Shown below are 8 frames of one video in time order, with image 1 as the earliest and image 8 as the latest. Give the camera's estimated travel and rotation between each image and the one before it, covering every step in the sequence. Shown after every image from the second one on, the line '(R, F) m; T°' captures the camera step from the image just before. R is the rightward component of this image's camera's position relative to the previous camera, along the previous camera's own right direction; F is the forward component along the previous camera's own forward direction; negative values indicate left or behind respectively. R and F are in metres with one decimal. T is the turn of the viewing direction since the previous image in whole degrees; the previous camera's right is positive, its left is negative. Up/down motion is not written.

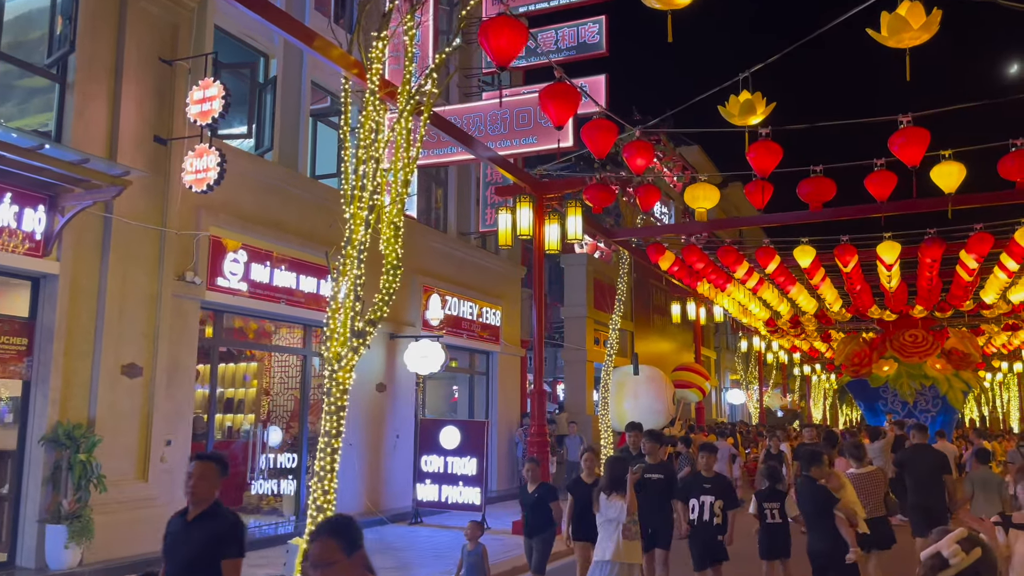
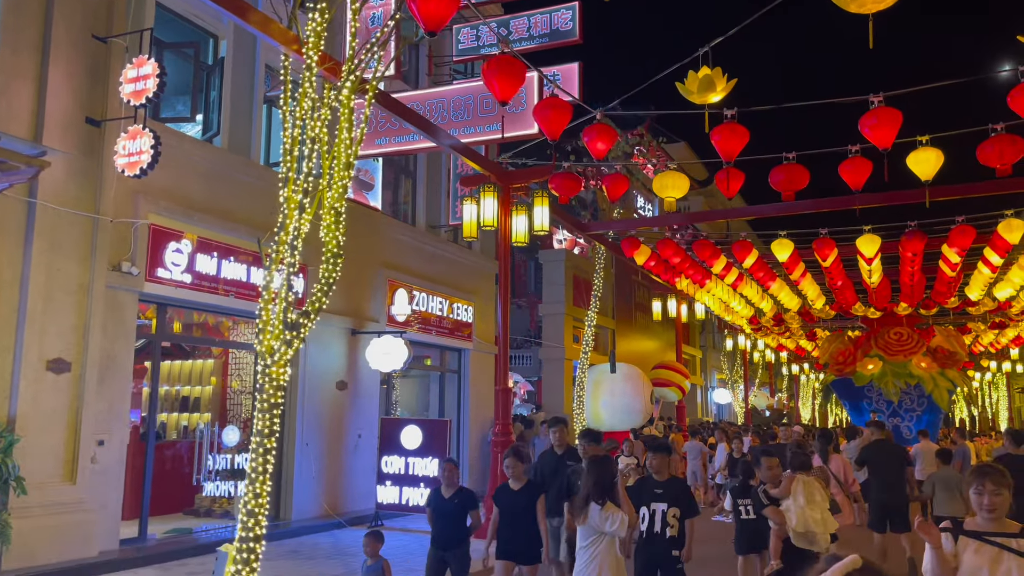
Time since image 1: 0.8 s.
(+0.4, +0.5) m; 0°
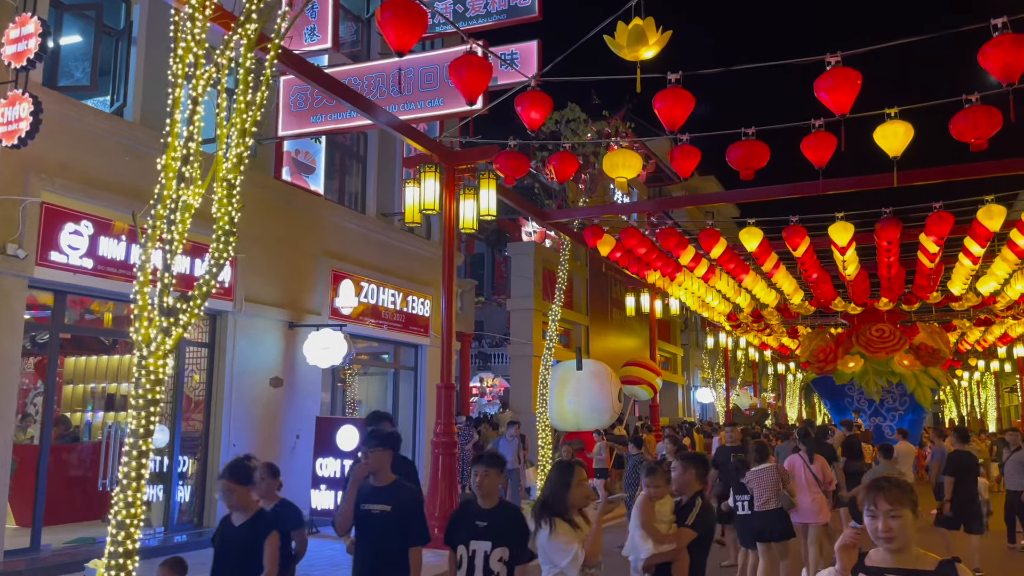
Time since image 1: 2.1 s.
(+0.6, +0.8) m; 0°
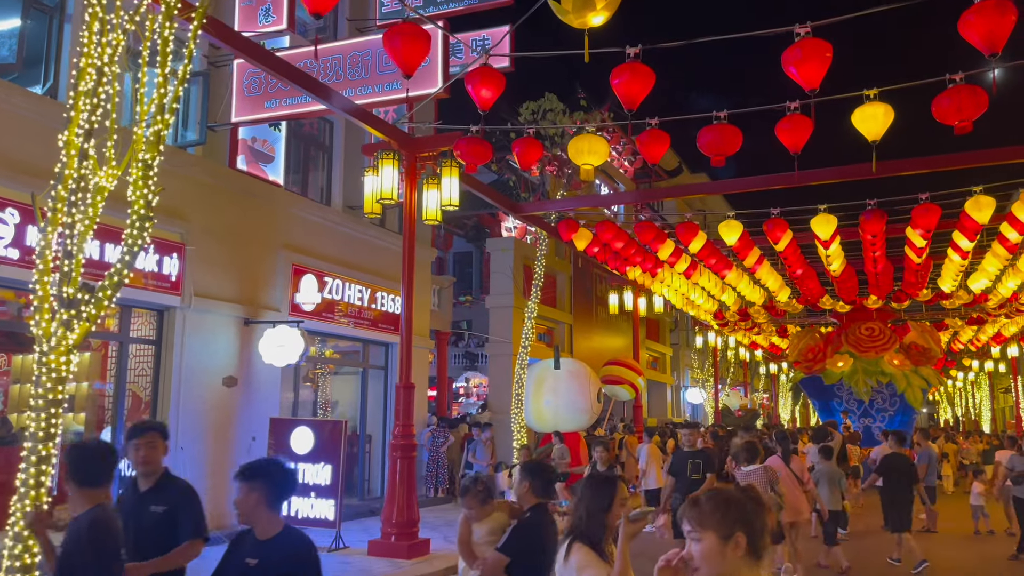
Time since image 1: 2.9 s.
(+0.4, +0.5) m; 0°
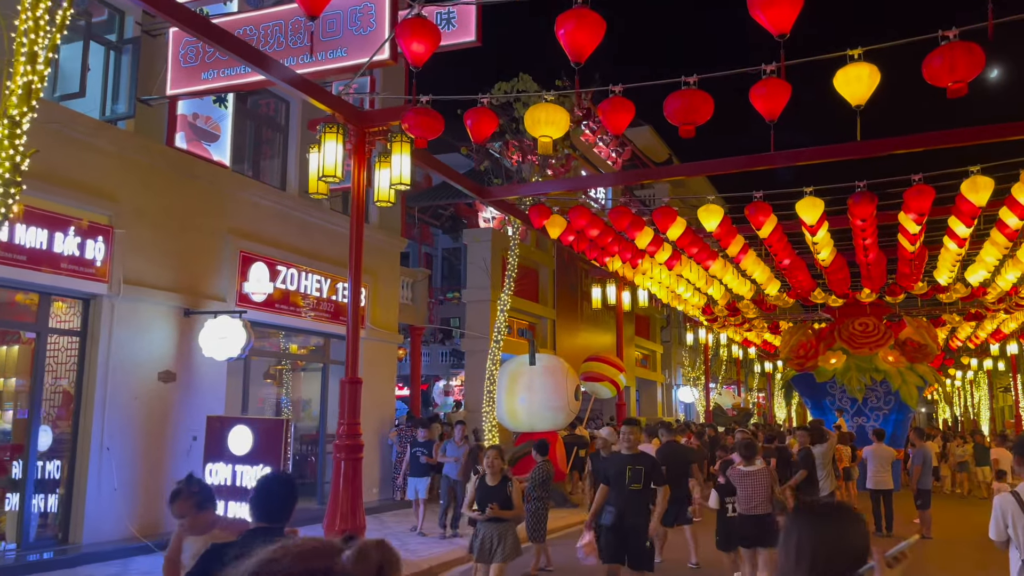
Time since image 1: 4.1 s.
(+0.5, +0.8) m; 0°
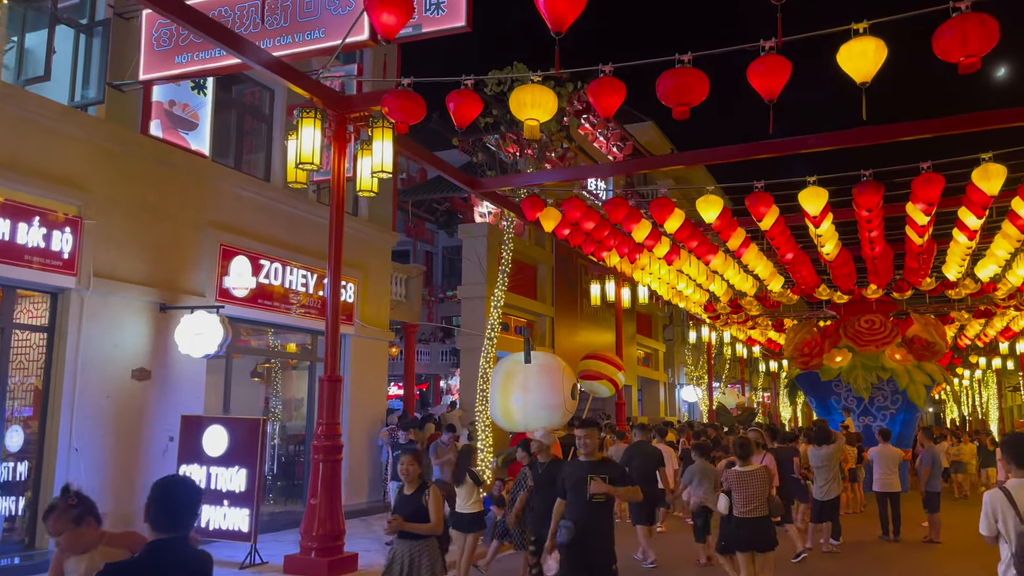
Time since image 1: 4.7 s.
(+0.2, +0.4) m; 0°
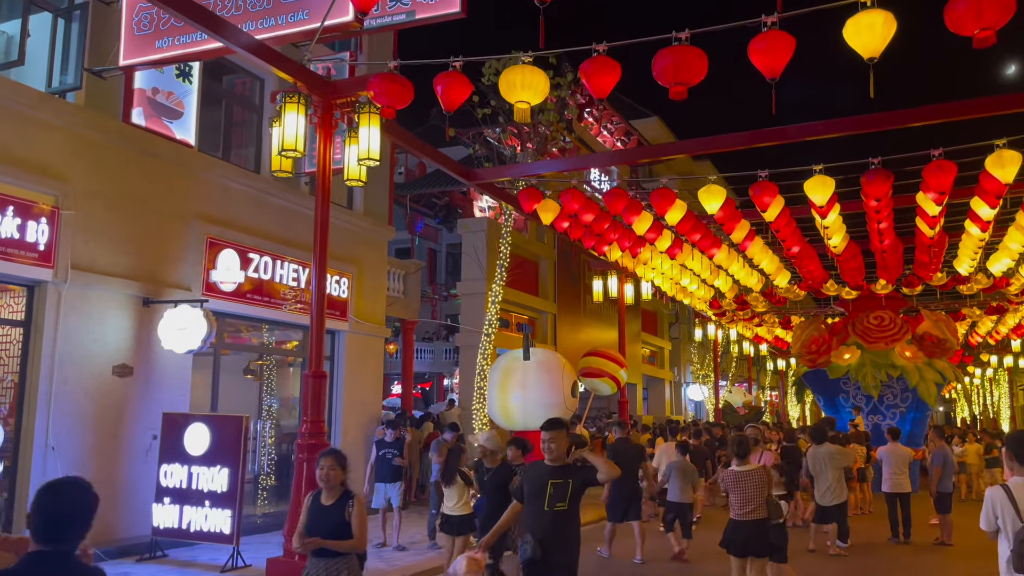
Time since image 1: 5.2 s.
(+0.2, +0.3) m; -1°
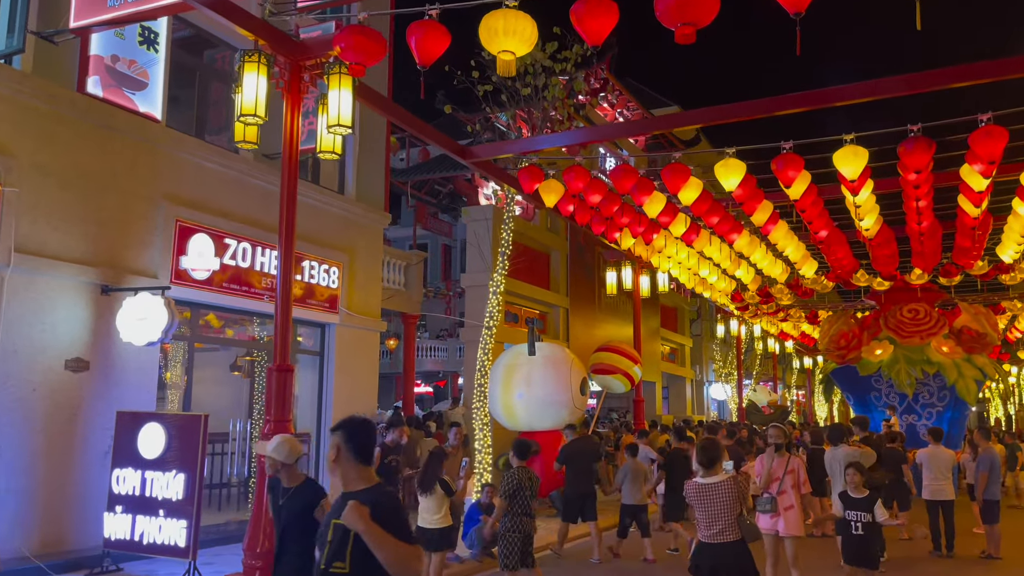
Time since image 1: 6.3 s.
(+0.3, +1.0) m; -2°
